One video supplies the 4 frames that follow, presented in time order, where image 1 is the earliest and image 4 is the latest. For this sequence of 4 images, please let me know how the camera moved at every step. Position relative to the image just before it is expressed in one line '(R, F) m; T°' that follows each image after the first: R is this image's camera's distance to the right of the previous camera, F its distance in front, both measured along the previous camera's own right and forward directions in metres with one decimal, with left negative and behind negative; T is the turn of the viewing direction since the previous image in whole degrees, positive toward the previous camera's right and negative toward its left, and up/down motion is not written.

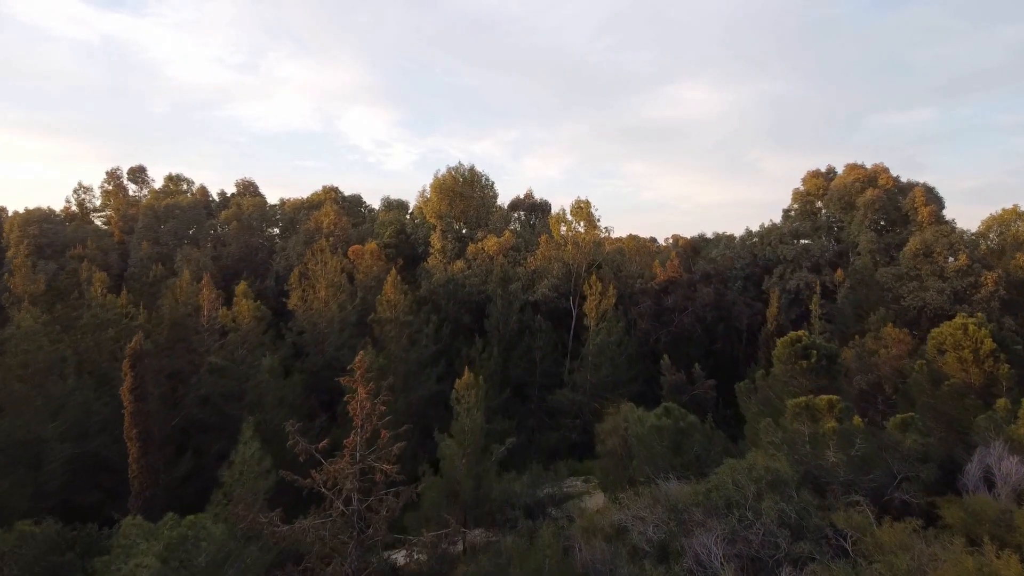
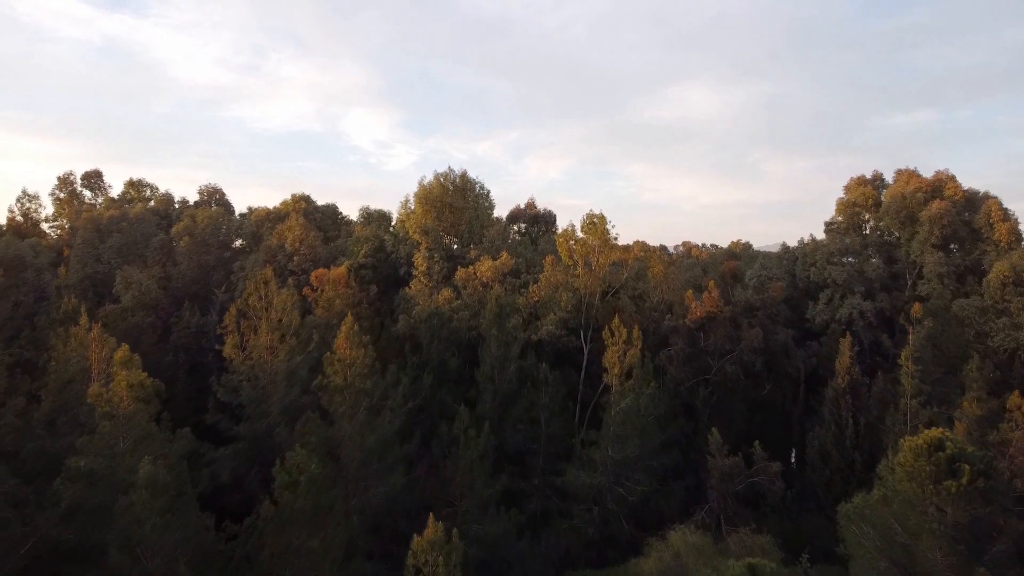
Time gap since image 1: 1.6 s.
(+0.1, +5.2) m; 0°
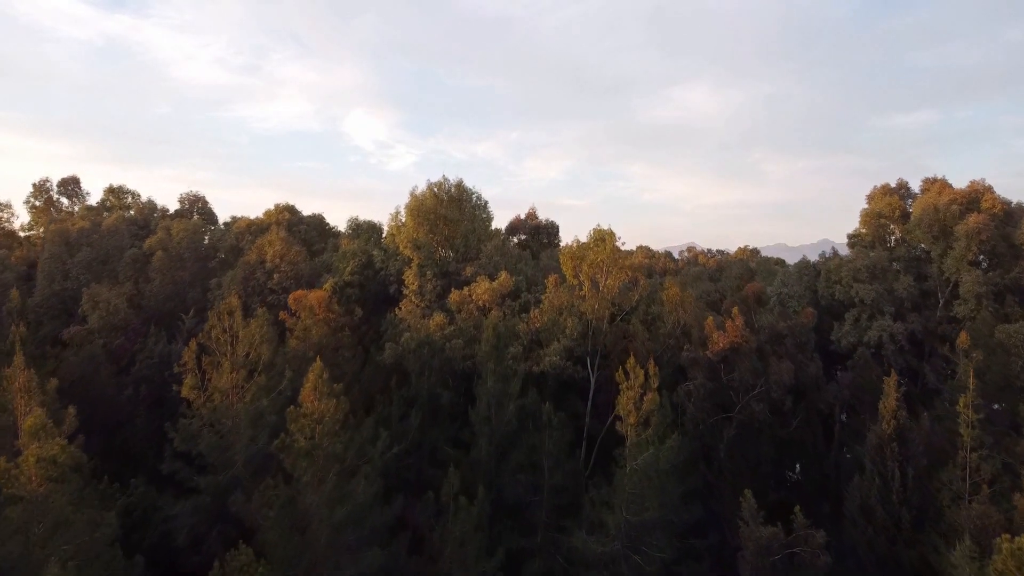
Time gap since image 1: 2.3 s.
(0.0, +2.3) m; 0°
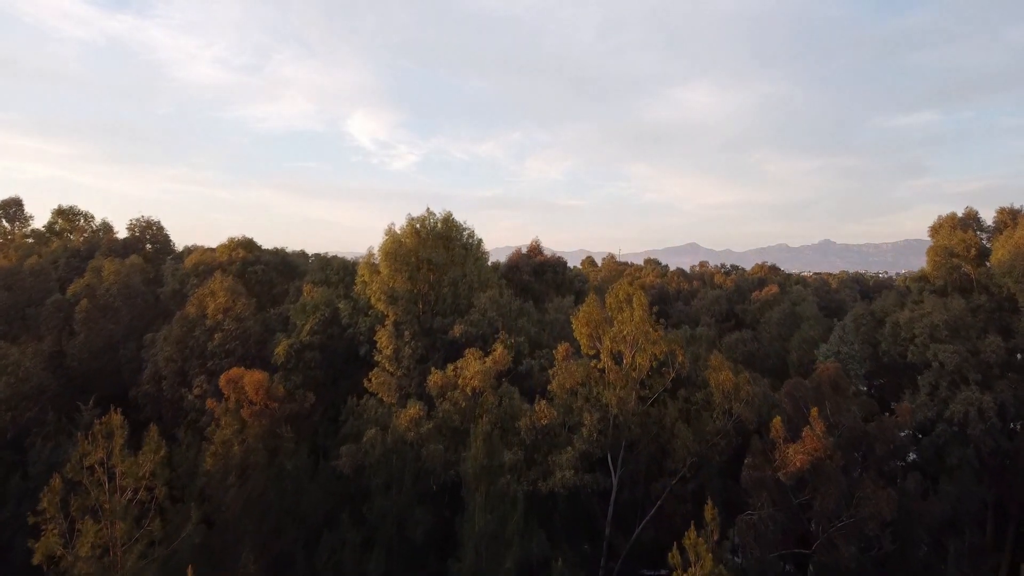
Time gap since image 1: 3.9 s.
(+0.1, +4.9) m; 0°
